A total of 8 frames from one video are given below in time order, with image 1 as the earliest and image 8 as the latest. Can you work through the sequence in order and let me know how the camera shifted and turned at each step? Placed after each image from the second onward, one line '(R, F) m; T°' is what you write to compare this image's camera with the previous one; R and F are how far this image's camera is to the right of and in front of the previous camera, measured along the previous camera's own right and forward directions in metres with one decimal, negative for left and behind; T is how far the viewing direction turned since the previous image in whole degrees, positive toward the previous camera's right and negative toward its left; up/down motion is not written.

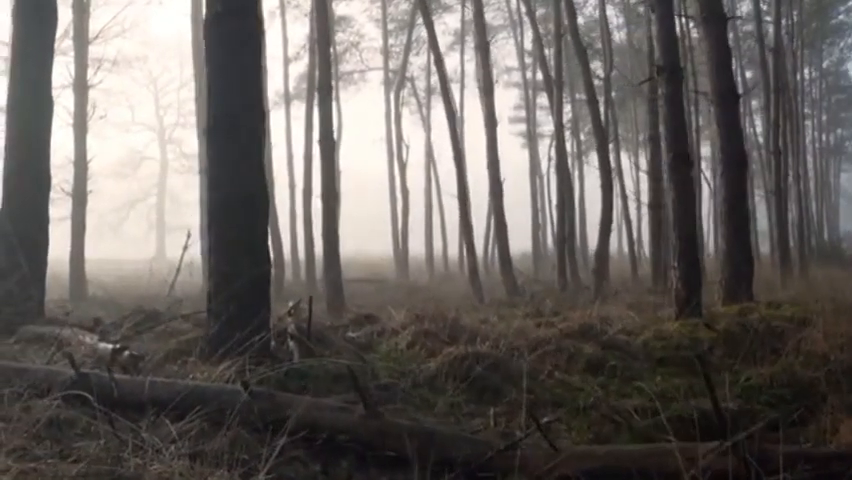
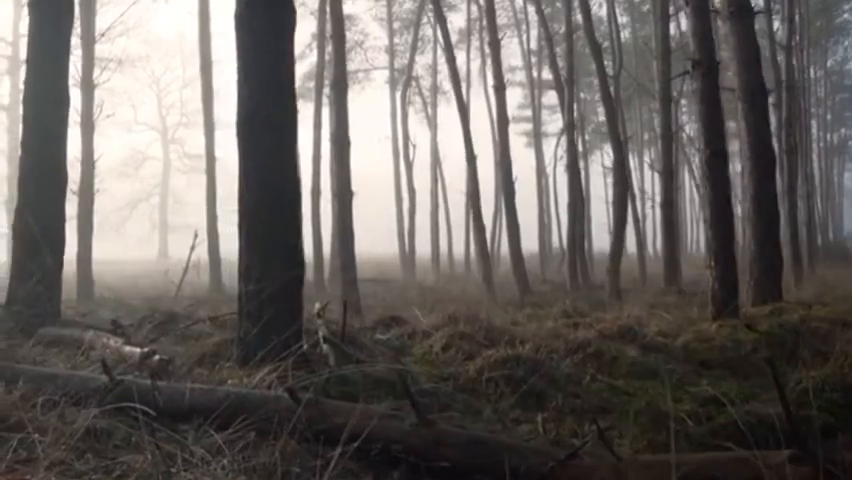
(-0.3, +0.3) m; 0°
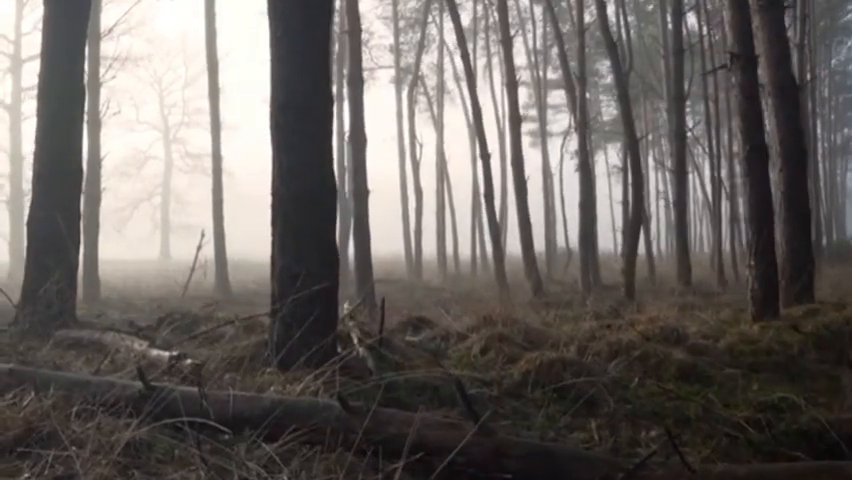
(-0.3, +0.4) m; 0°
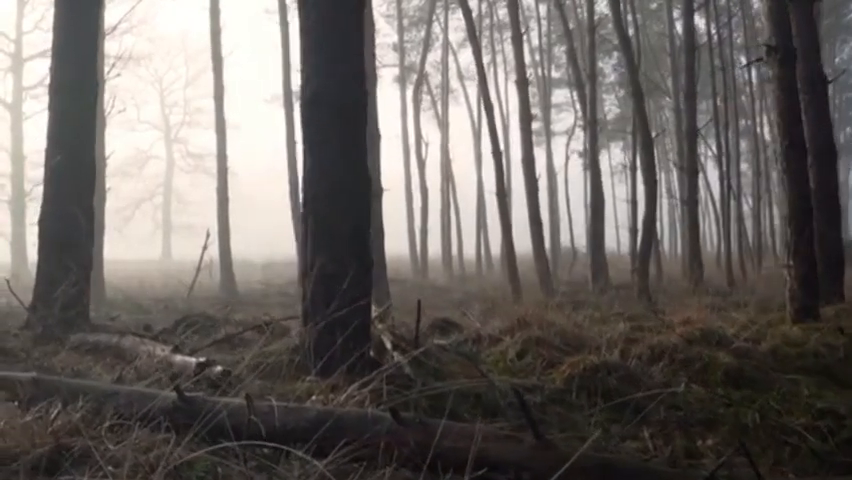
(-0.3, +0.4) m; 0°
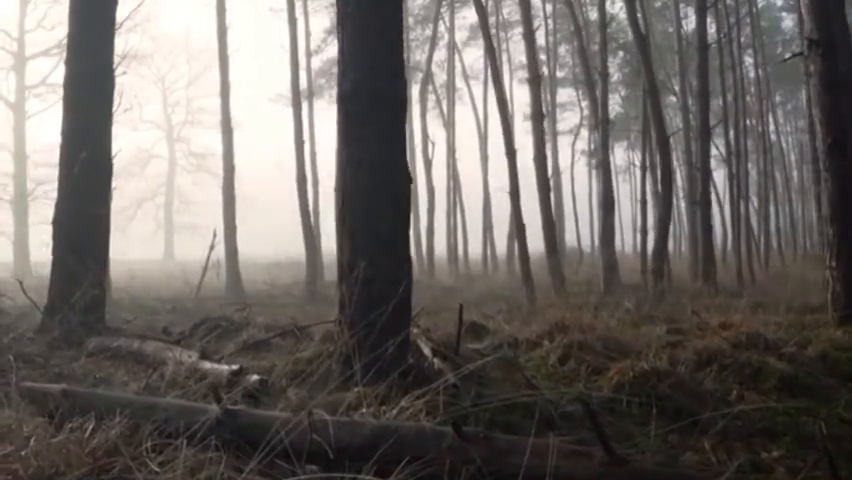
(-0.3, +0.4) m; 0°
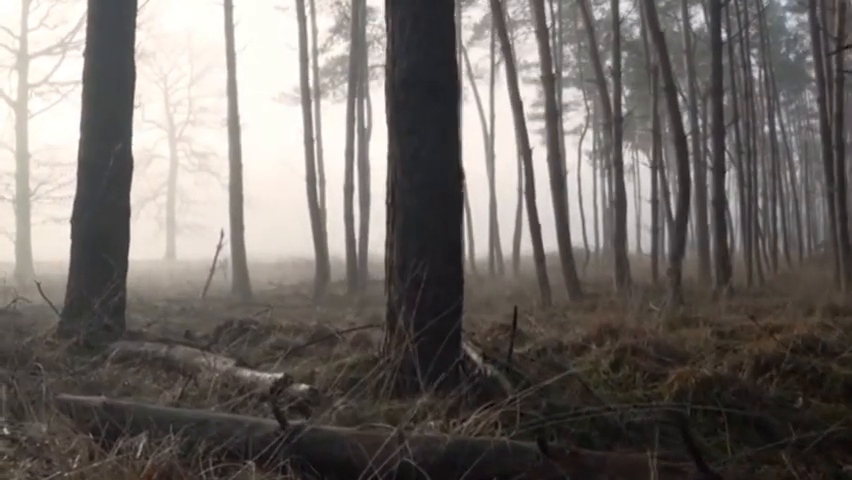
(-0.4, +0.4) m; 0°
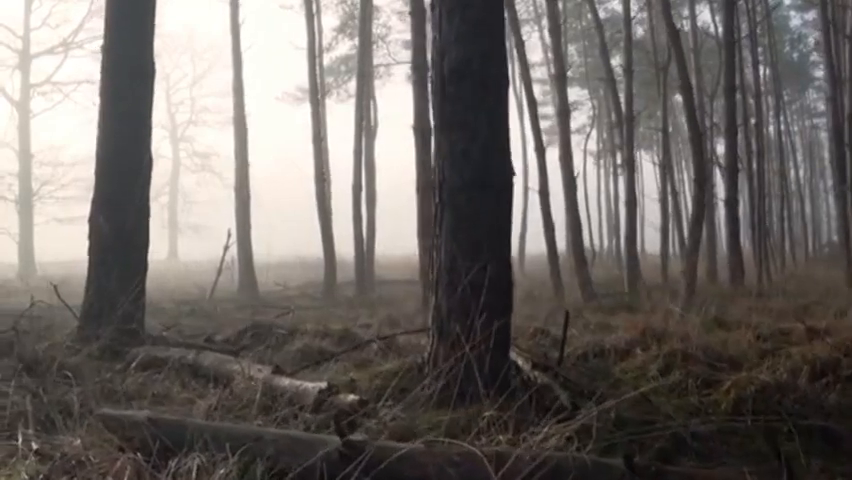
(-0.3, +0.3) m; 0°
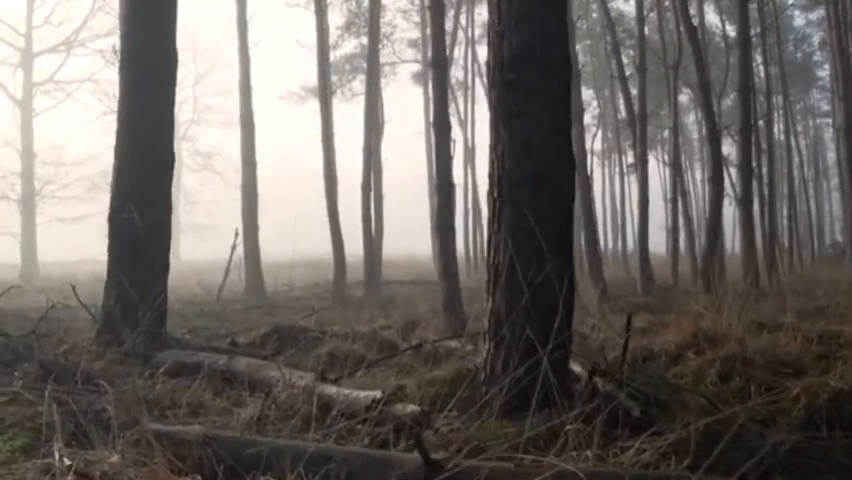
(-0.3, +0.4) m; 0°
